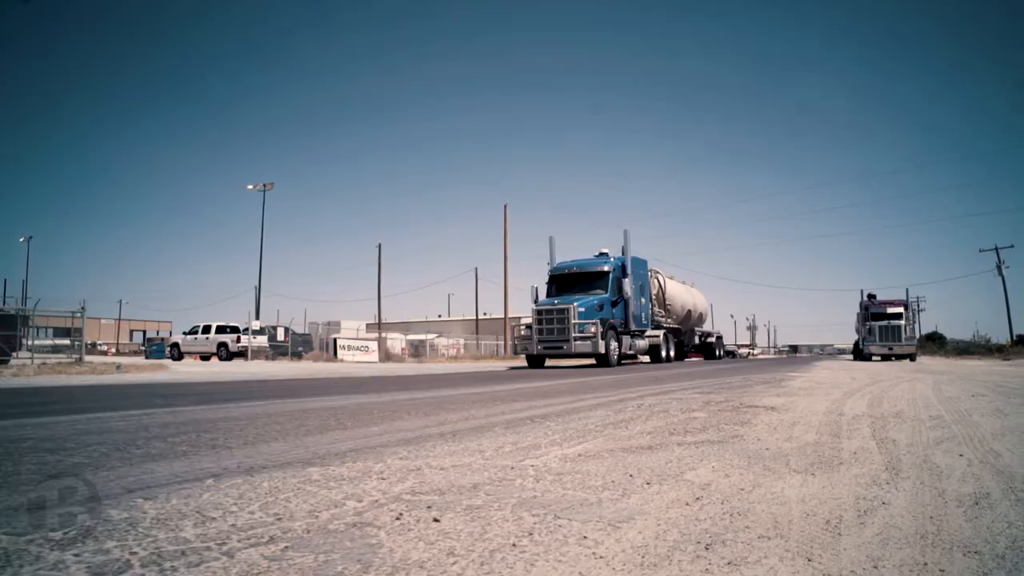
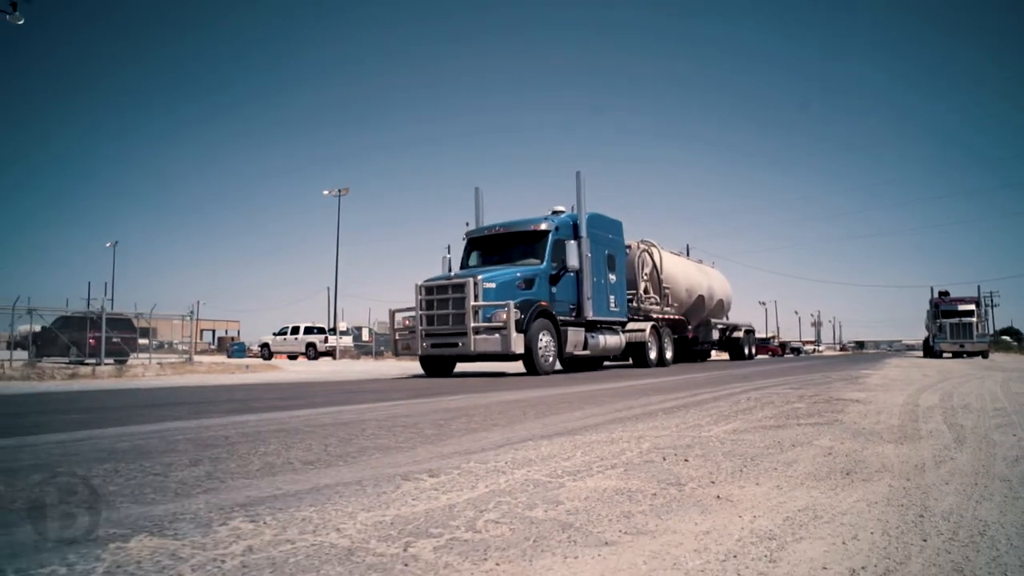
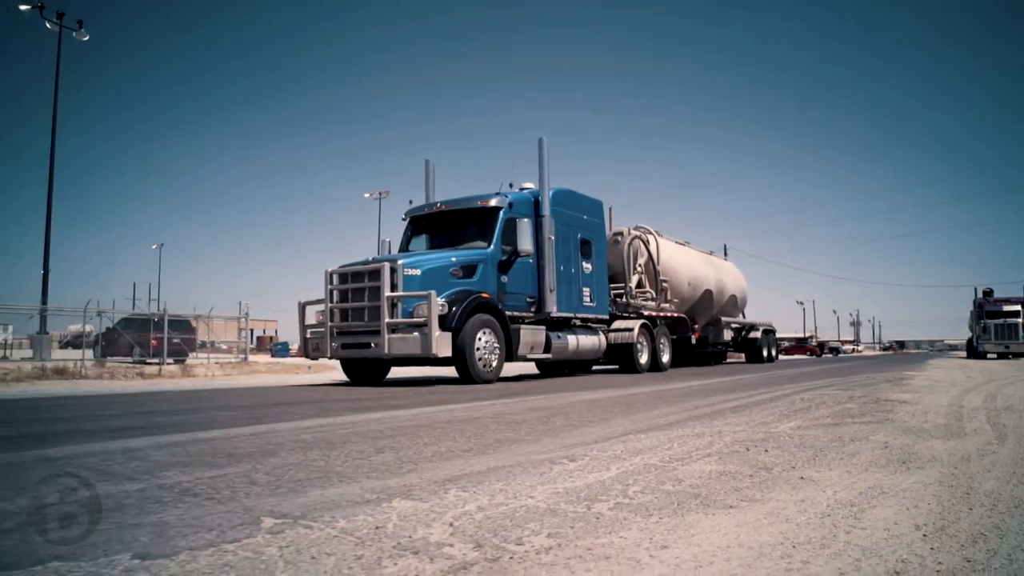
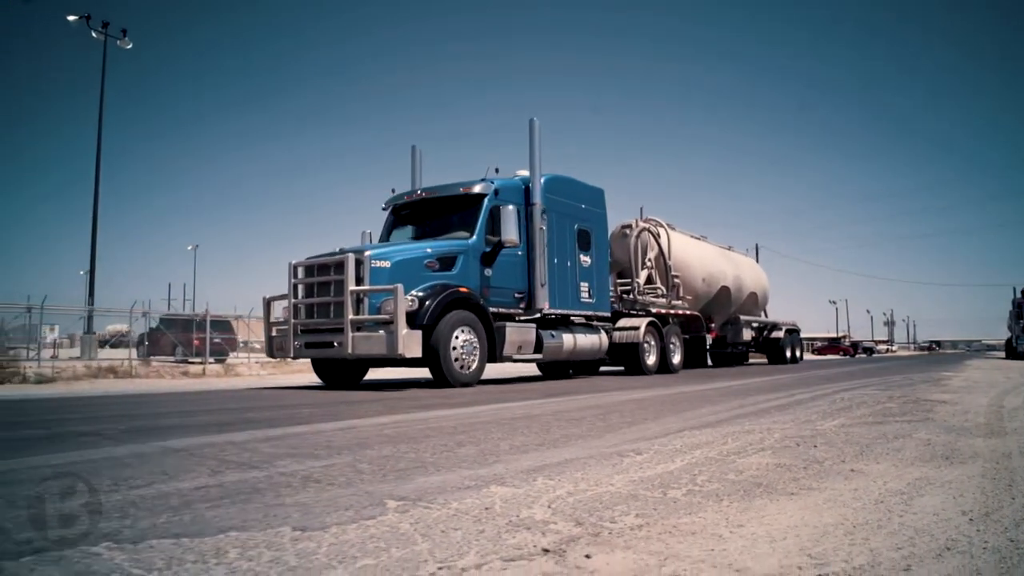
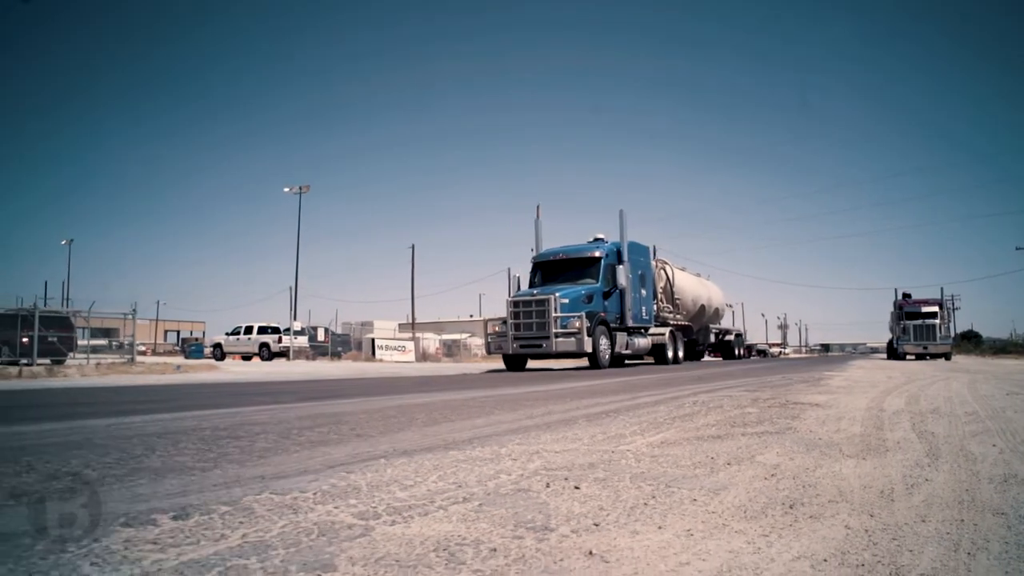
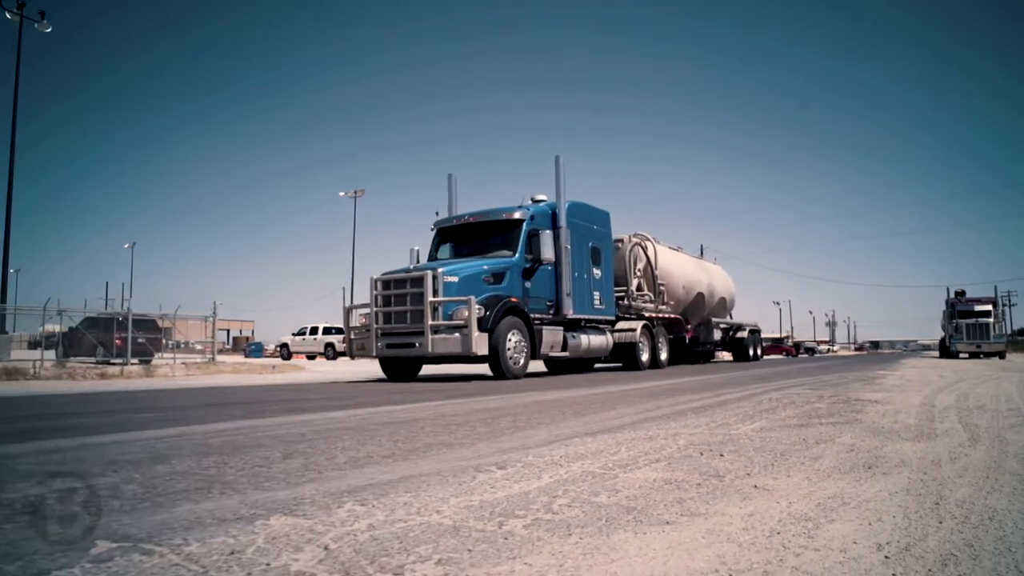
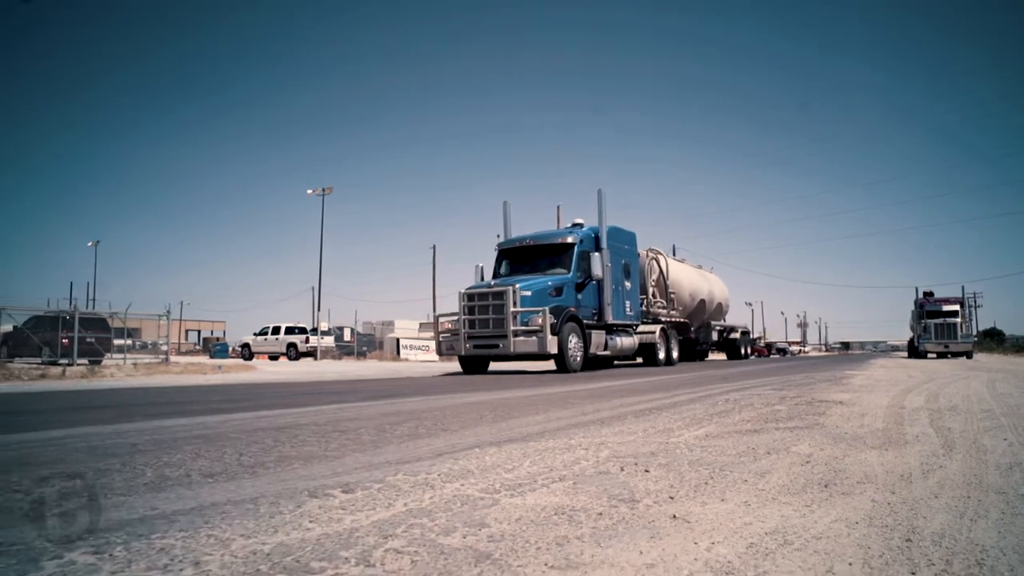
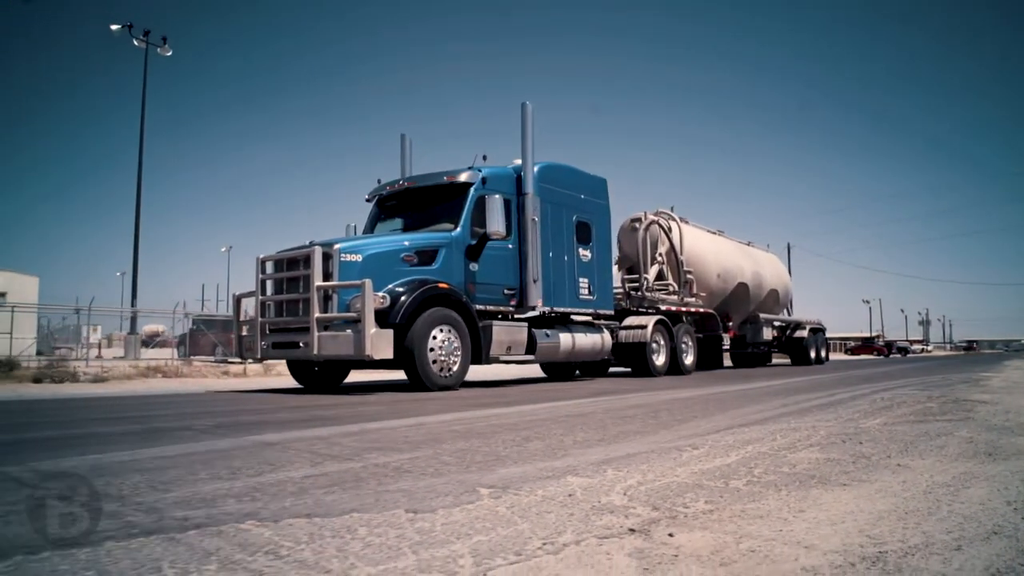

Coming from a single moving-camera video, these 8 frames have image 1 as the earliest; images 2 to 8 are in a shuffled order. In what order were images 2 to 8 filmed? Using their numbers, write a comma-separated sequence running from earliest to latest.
5, 7, 2, 6, 3, 4, 8
